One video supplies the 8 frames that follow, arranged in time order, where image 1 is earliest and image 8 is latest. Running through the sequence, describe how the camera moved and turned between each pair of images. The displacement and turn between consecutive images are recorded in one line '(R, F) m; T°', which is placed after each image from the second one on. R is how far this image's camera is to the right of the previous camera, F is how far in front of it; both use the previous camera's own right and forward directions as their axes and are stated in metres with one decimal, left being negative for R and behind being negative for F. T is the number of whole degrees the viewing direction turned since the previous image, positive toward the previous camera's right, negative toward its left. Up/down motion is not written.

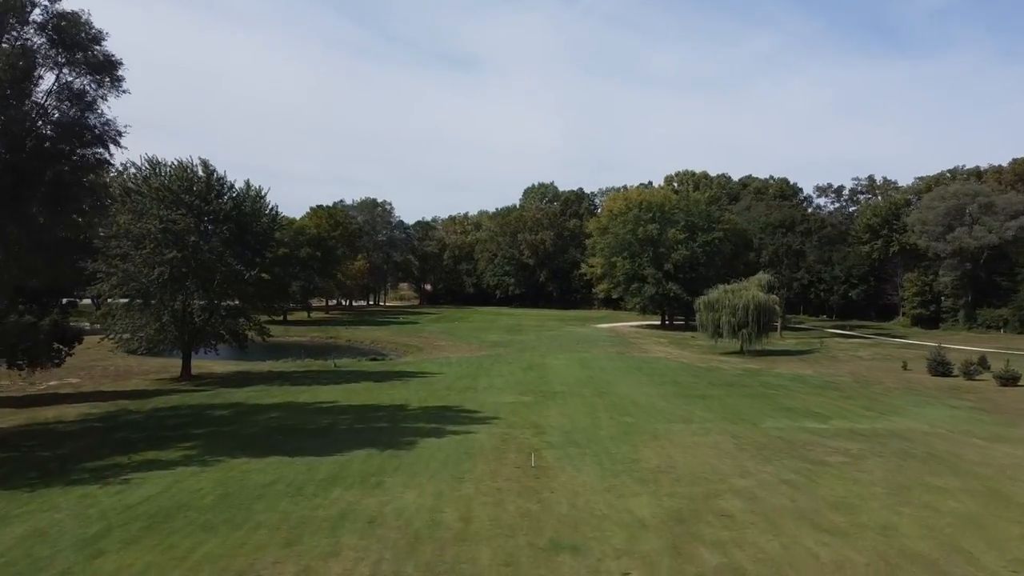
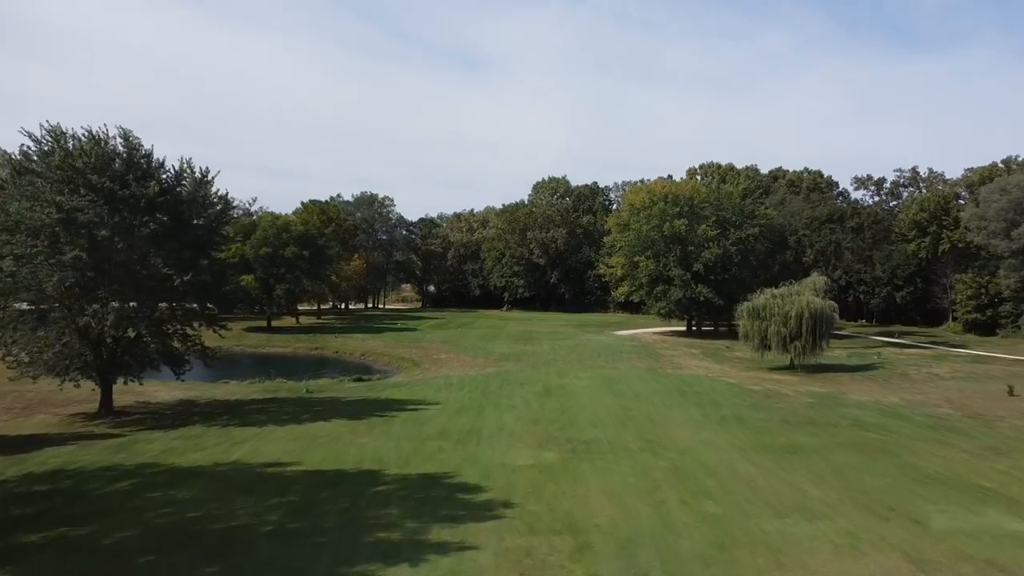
(-0.2, +5.9) m; -1°
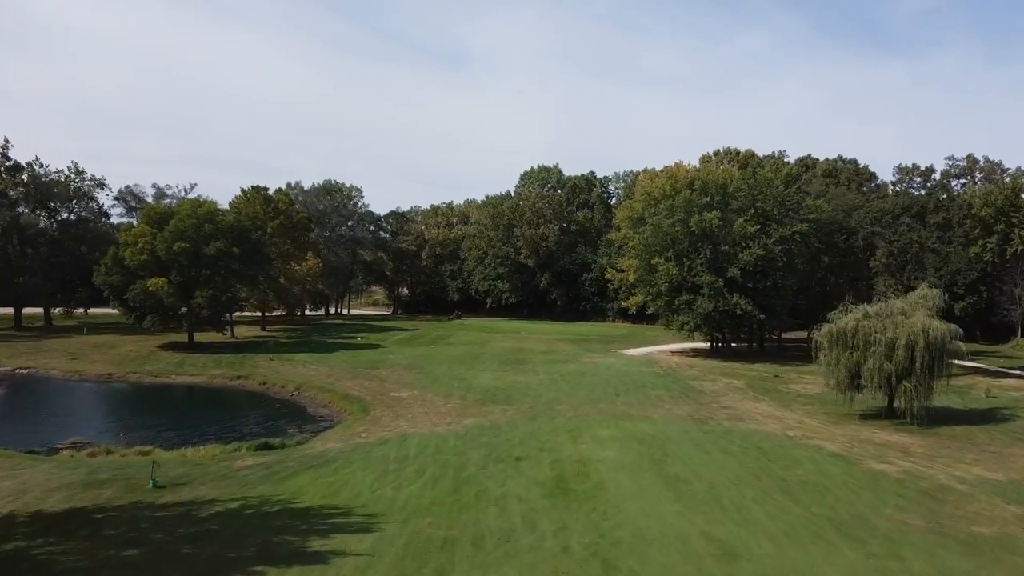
(-0.2, +10.4) m; +1°
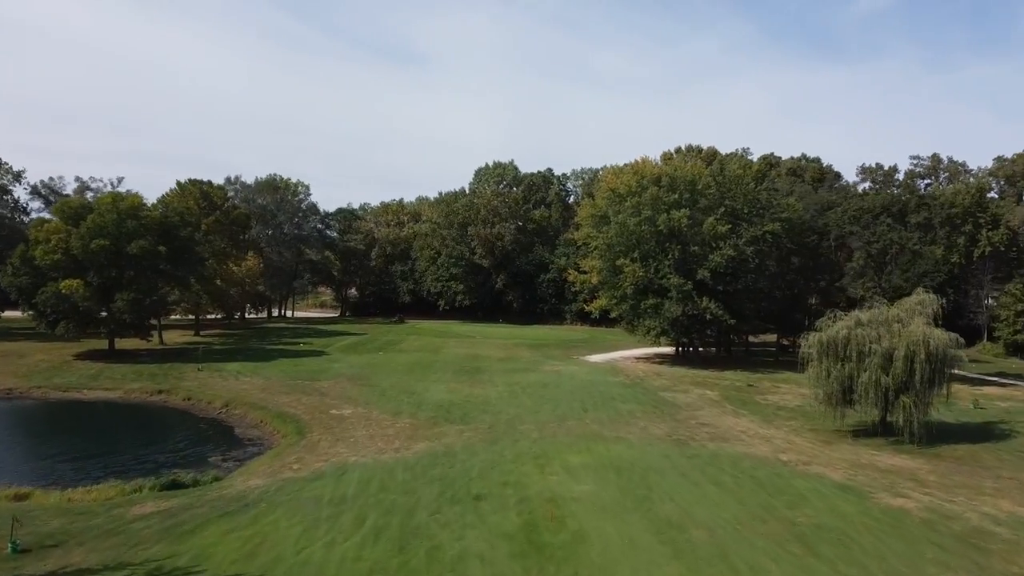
(-0.1, +2.9) m; +3°
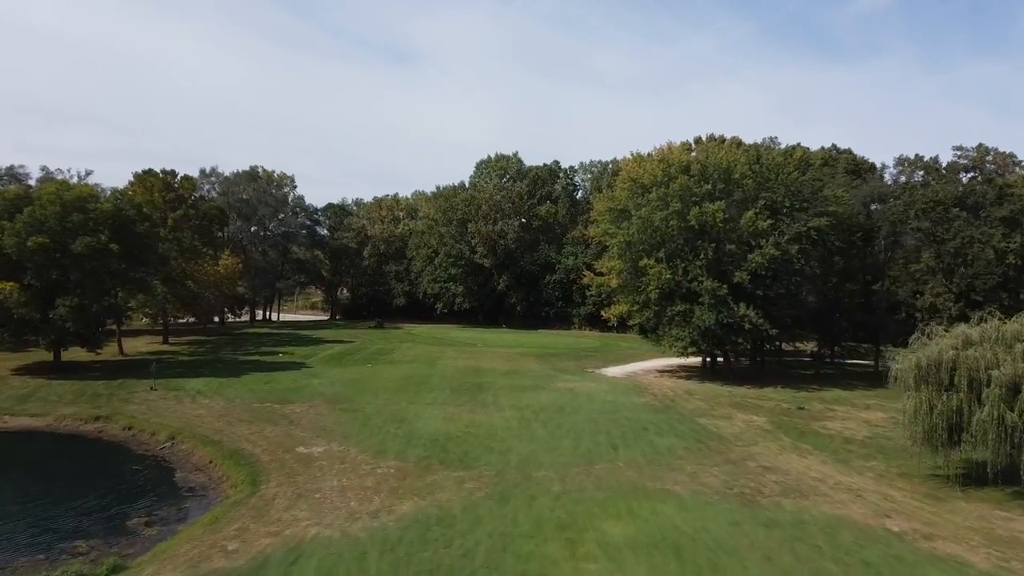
(-0.3, +5.0) m; 0°
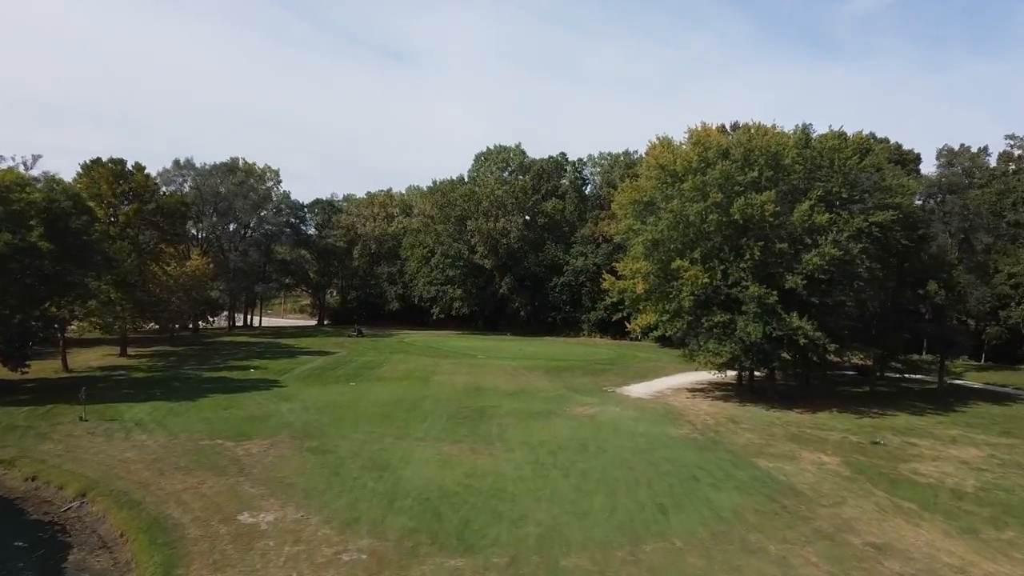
(-0.3, +5.2) m; 0°
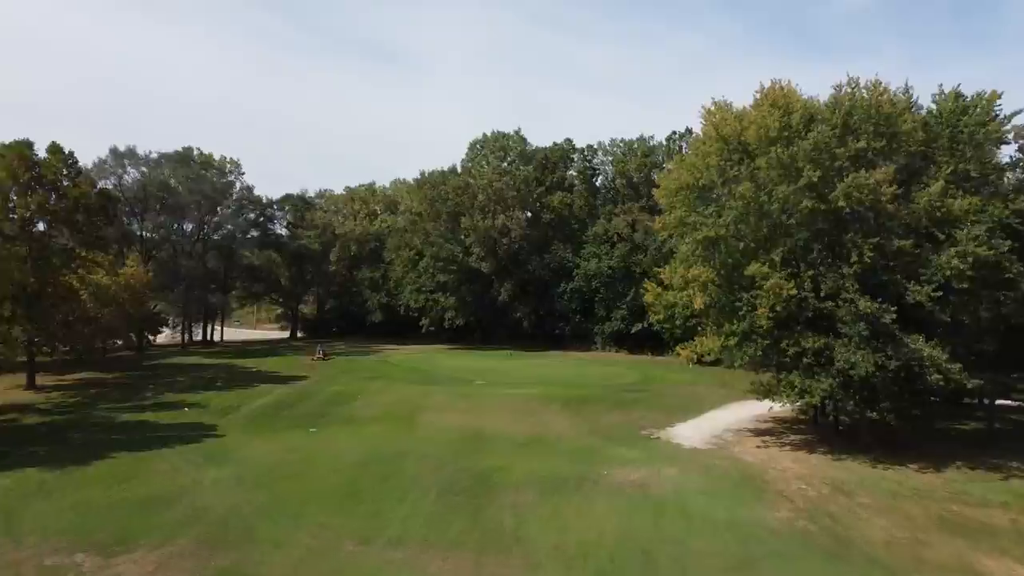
(-0.5, +7.6) m; +1°
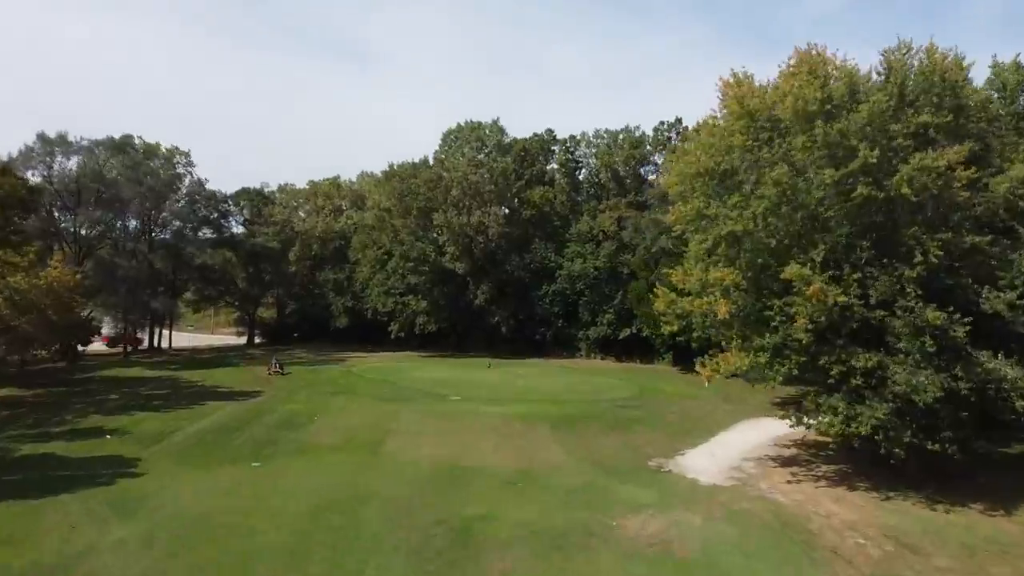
(-0.3, +3.8) m; +2°
